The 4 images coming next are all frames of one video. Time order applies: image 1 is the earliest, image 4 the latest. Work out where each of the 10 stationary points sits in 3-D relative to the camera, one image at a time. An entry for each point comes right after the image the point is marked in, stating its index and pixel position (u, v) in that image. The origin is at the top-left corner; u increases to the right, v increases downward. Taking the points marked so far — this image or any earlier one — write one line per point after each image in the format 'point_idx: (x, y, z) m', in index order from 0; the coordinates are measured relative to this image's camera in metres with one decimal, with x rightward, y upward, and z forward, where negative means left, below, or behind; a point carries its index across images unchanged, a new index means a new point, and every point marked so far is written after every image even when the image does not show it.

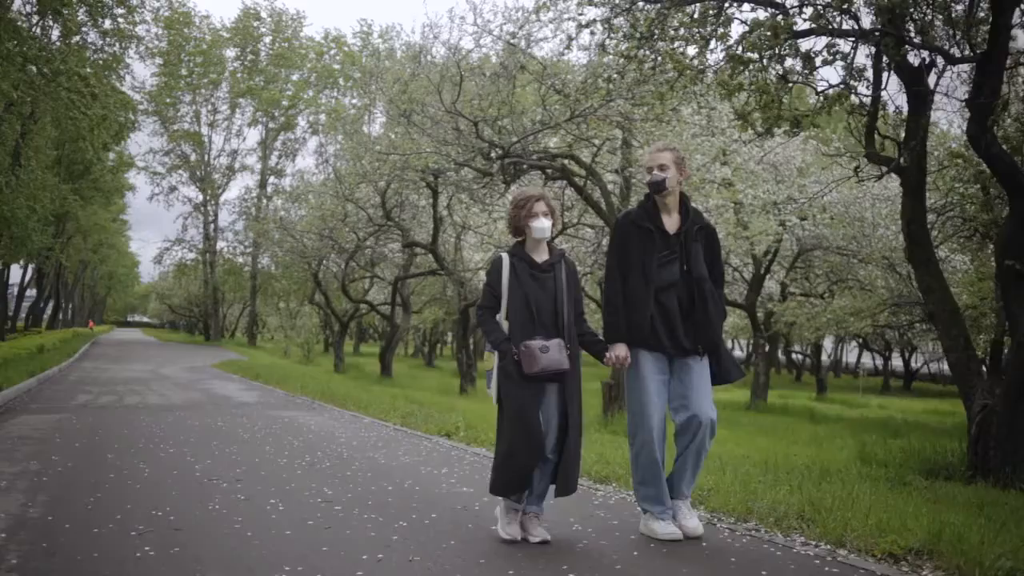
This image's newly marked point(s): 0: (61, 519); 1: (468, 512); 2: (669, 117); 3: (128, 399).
0: (-3.5, -1.8, +7.4) m
1: (-0.4, -2.0, +8.7) m
2: (+2.4, +2.4, +13.1) m
3: (-6.3, -1.9, +15.9) m
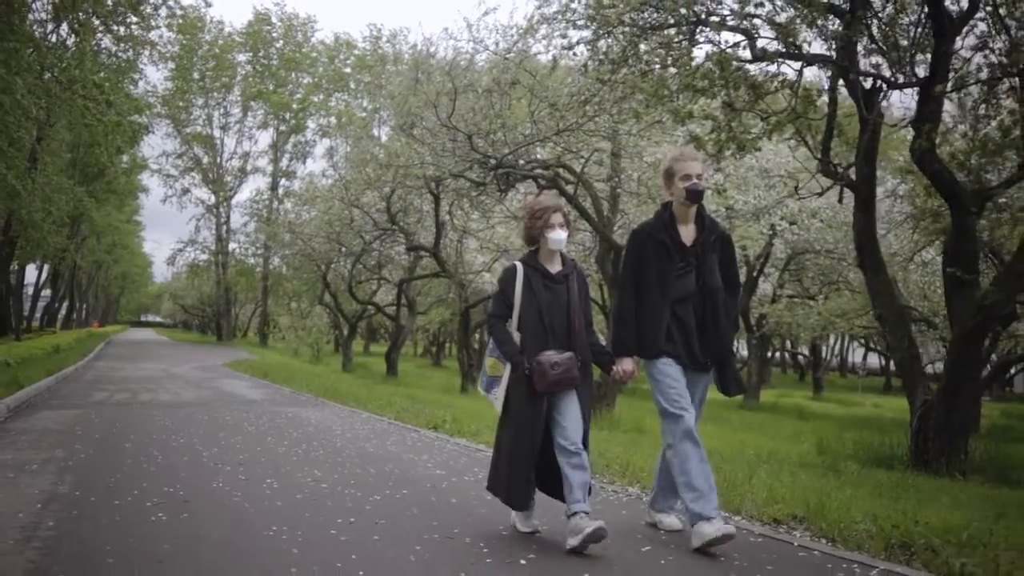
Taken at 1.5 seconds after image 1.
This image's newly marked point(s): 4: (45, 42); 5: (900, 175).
0: (-3.9, -1.9, +9.0) m
1: (-0.8, -2.1, +10.2) m
2: (+2.0, +2.3, +14.6) m
3: (-6.7, -2.0, +17.5) m
4: (-6.8, +3.9, +14.1) m
5: (+6.9, +2.0, +16.3) m
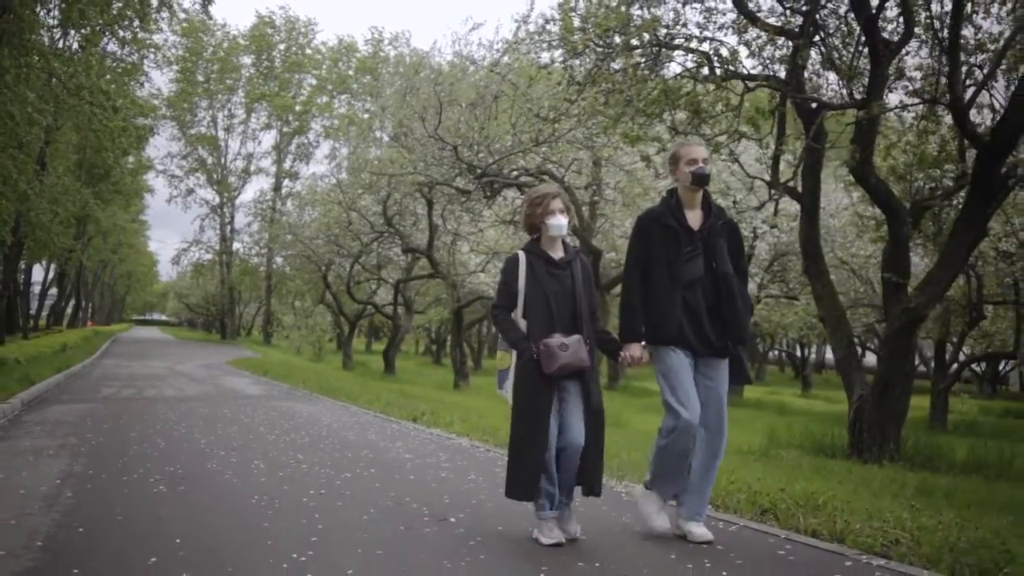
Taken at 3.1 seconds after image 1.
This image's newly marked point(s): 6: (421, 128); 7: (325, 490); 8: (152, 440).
0: (-4.5, -2.0, +10.7) m
1: (-1.4, -2.2, +11.9) m
2: (+1.5, +2.3, +16.2) m
3: (-7.2, -2.0, +19.2) m
4: (-7.4, +3.9, +15.8) m
5: (+6.3, +1.9, +17.9) m
6: (-1.6, +2.9, +17.5) m
7: (-2.0, -2.1, +10.1) m
8: (-4.7, -2.0, +12.8) m
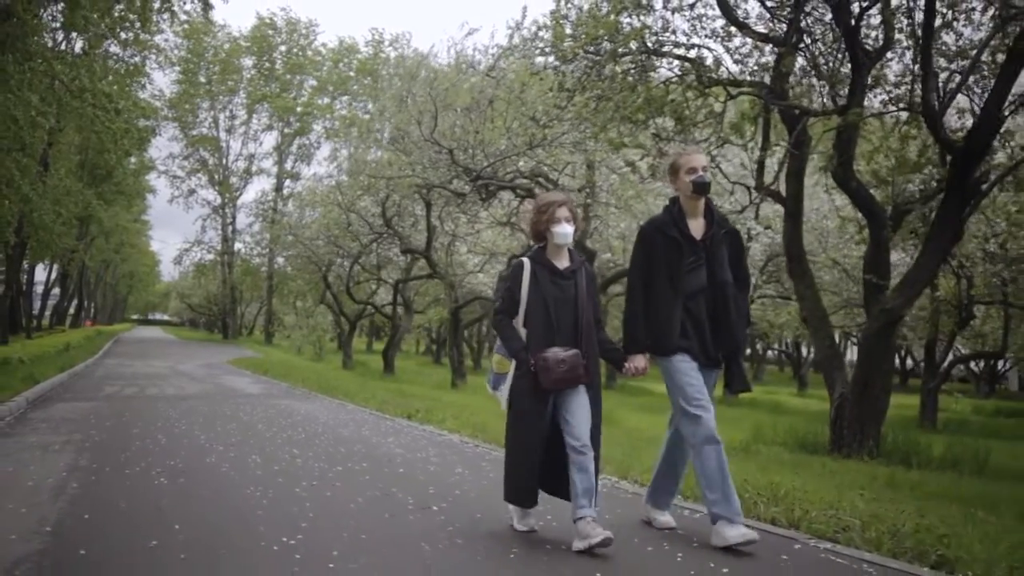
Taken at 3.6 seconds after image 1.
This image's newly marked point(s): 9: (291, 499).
0: (-4.7, -2.0, +11.2) m
1: (-1.6, -2.2, +12.5) m
2: (+1.3, +2.2, +16.8) m
3: (-7.4, -2.1, +19.8) m
4: (-7.6, +3.8, +16.3) m
5: (+6.1, +1.9, +18.5) m
6: (-1.8, +2.9, +18.1) m
7: (-2.2, -2.1, +10.7) m
8: (-4.9, -2.0, +13.4) m
9: (-2.2, -2.1, +9.5) m
